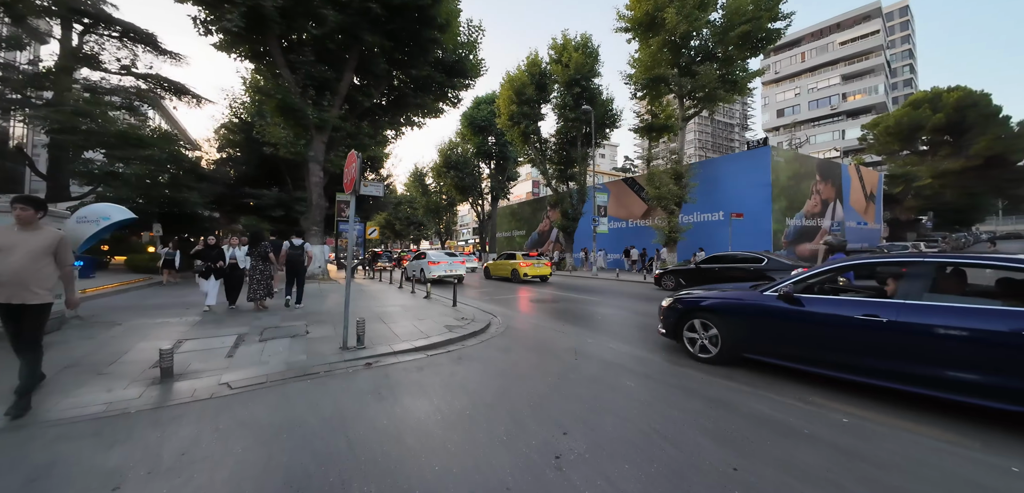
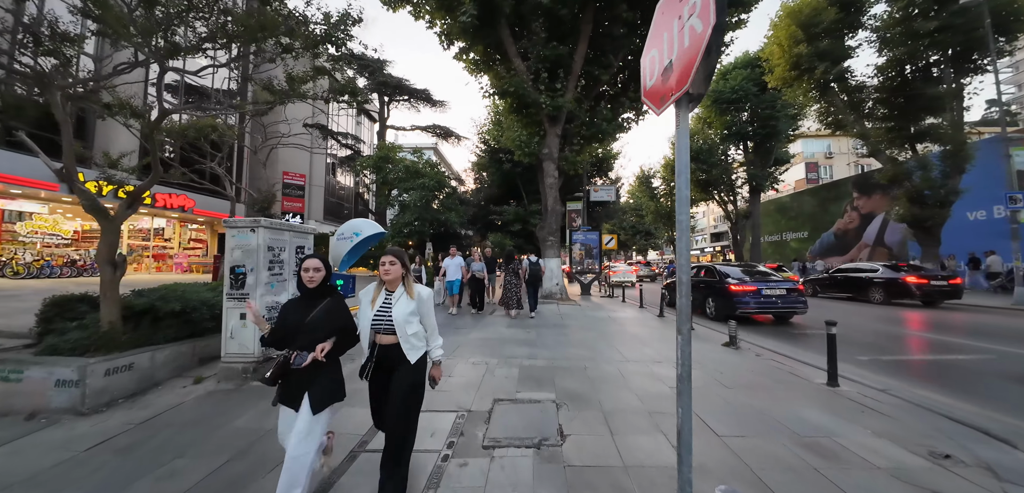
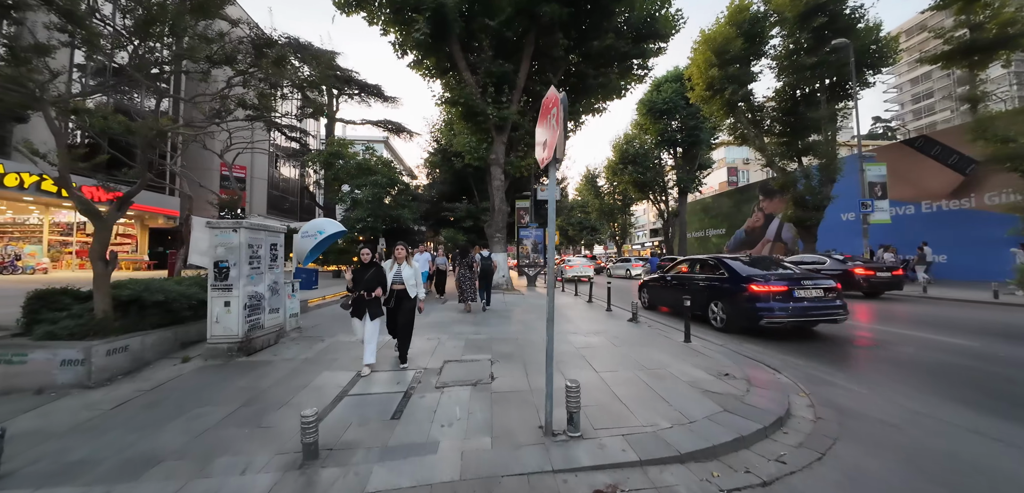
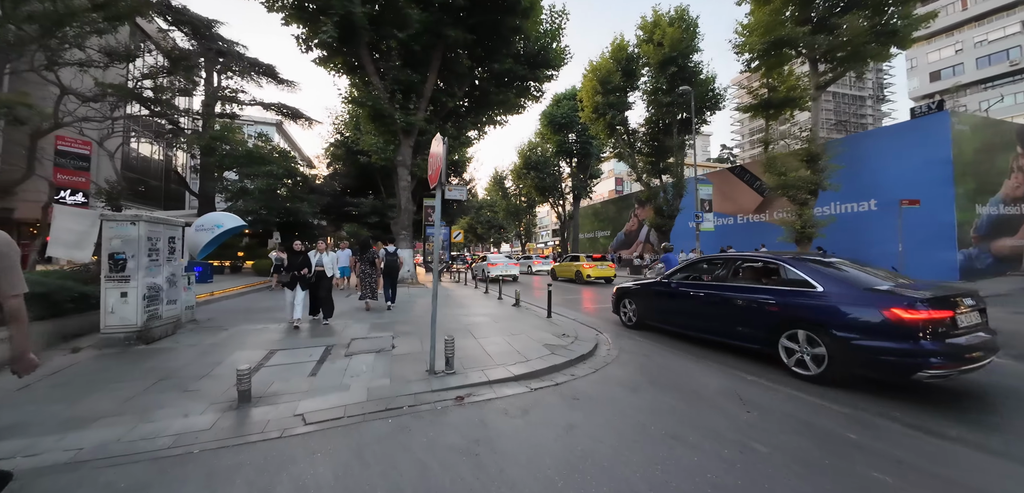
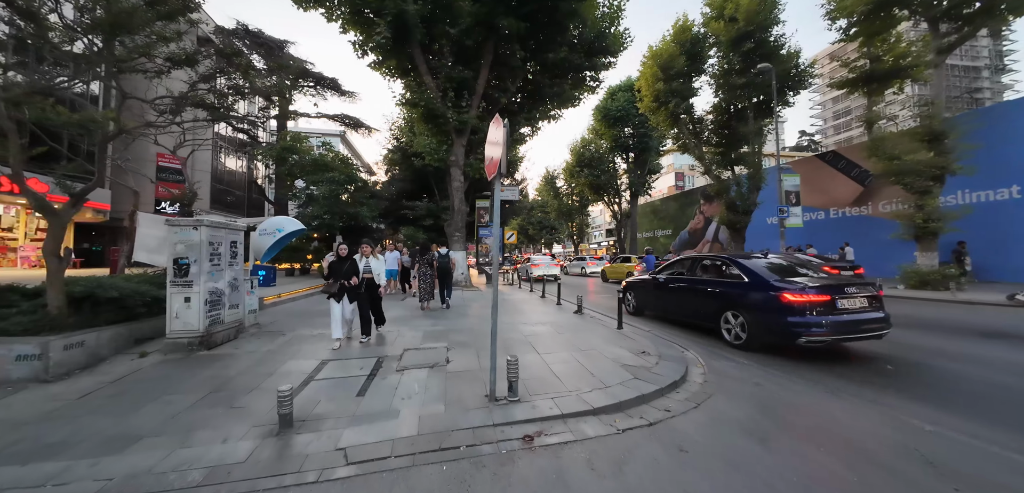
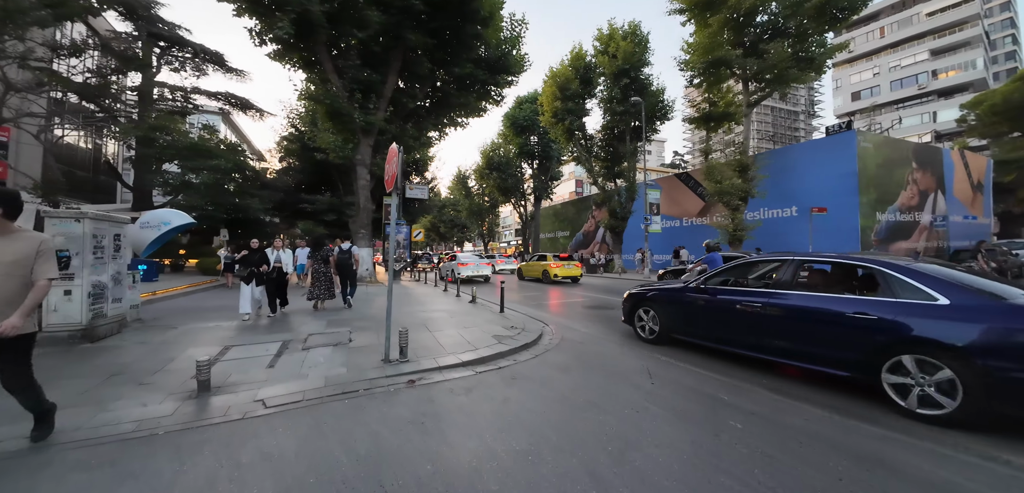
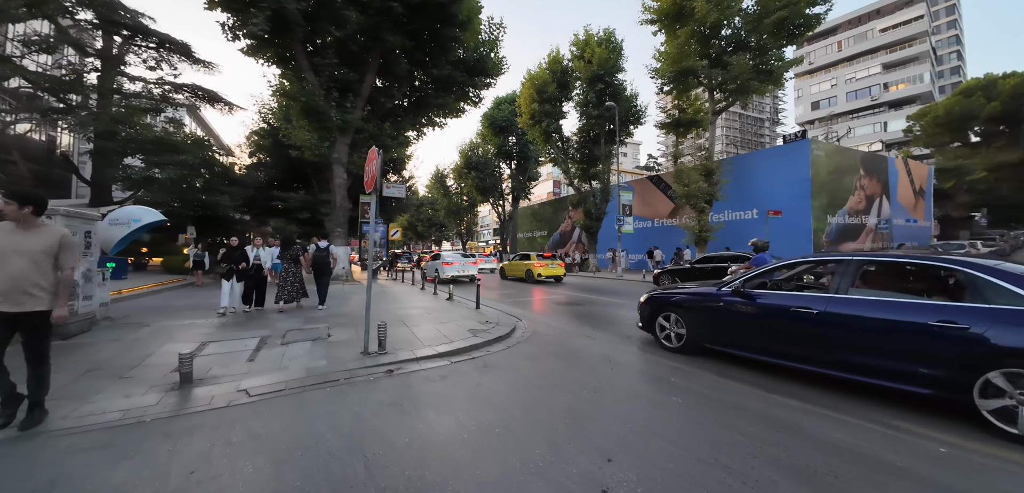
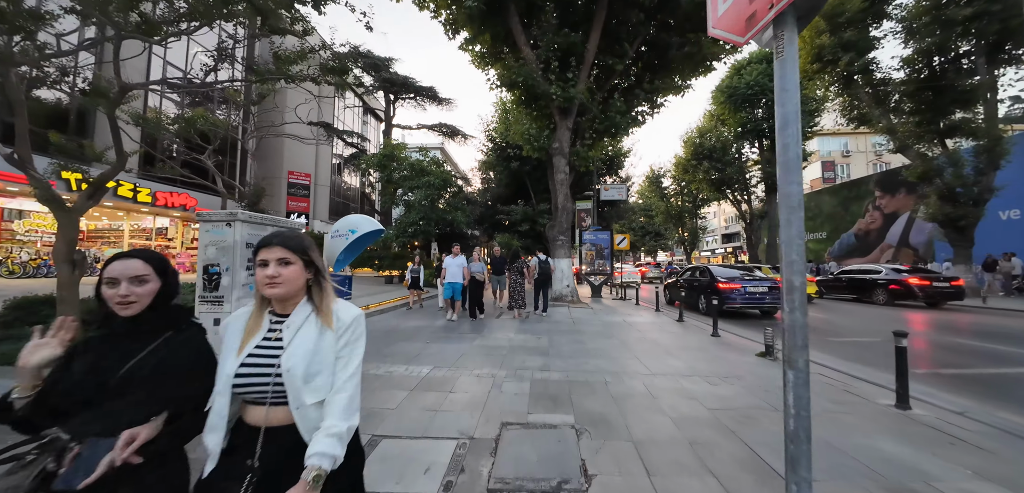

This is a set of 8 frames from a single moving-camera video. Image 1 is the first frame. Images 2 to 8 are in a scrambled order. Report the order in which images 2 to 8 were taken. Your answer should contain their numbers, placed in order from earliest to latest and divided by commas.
7, 6, 4, 5, 3, 2, 8
